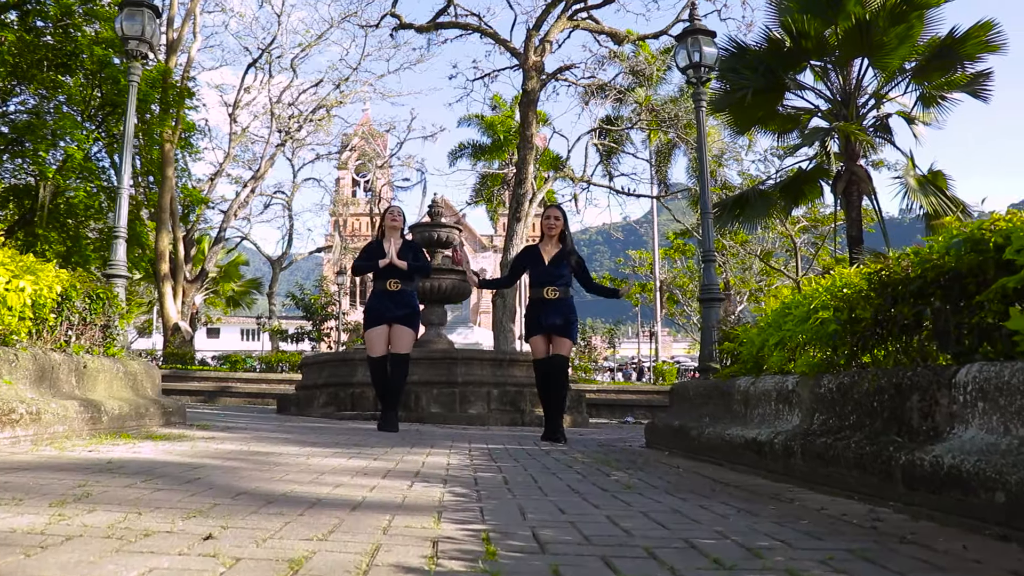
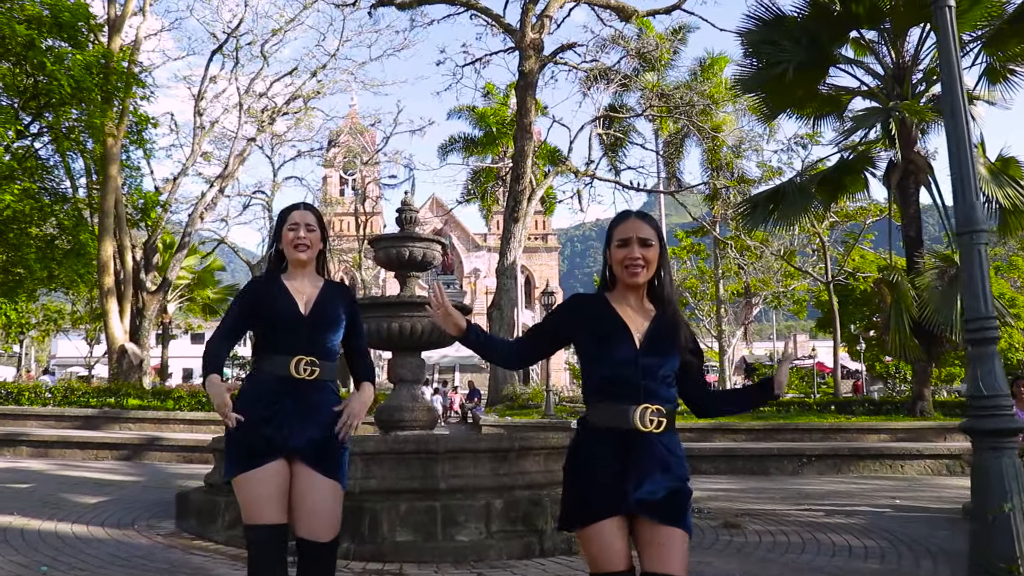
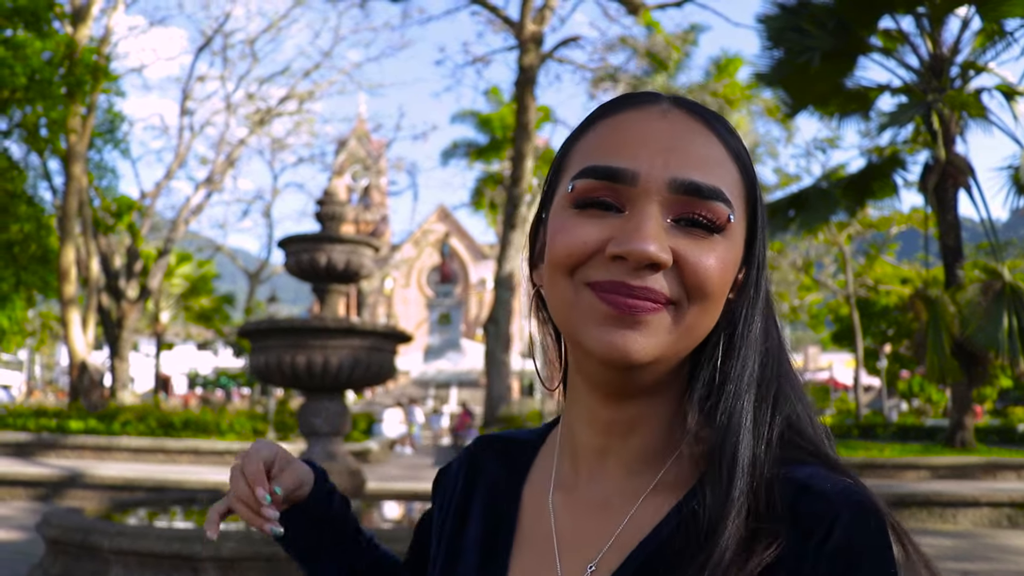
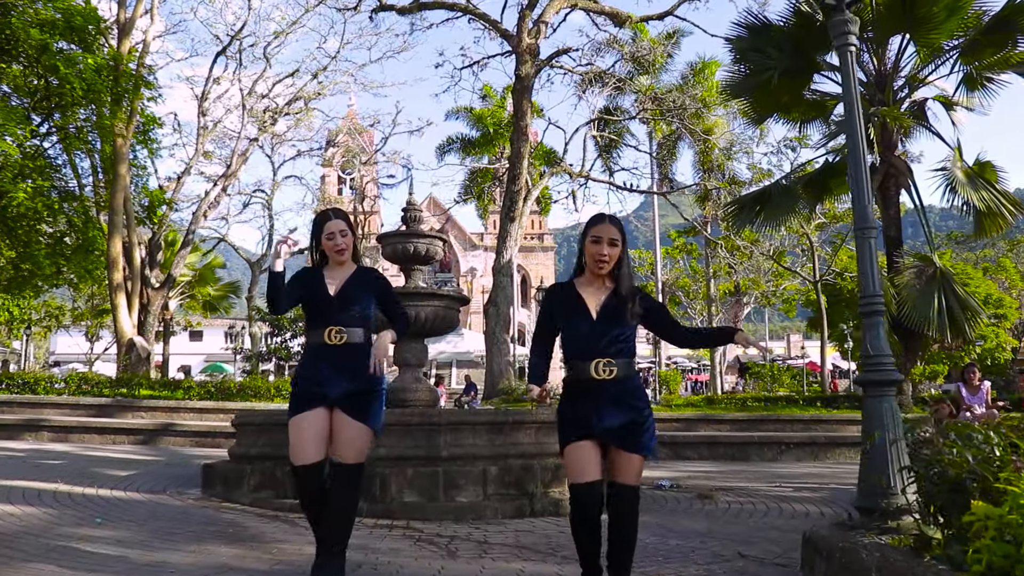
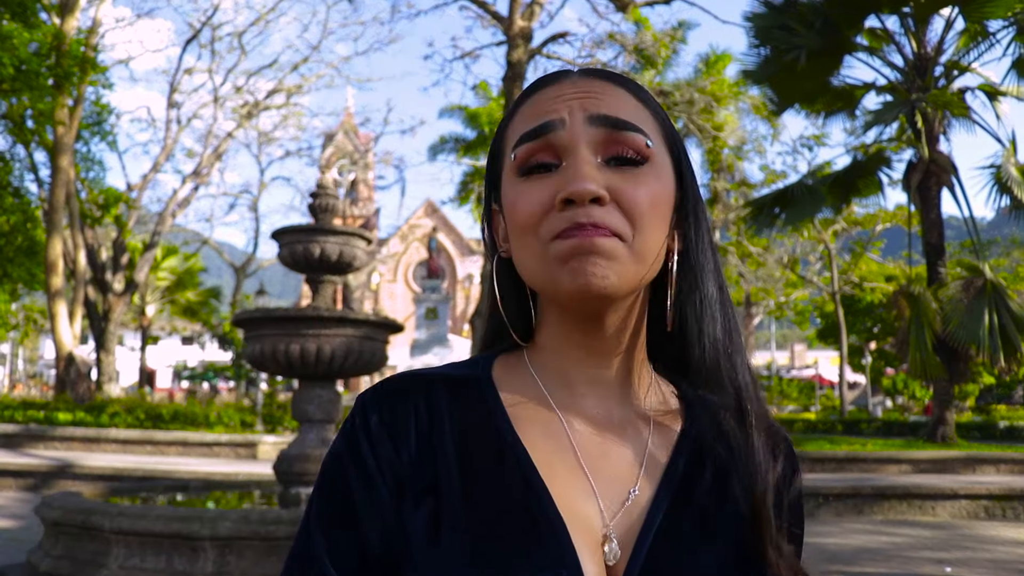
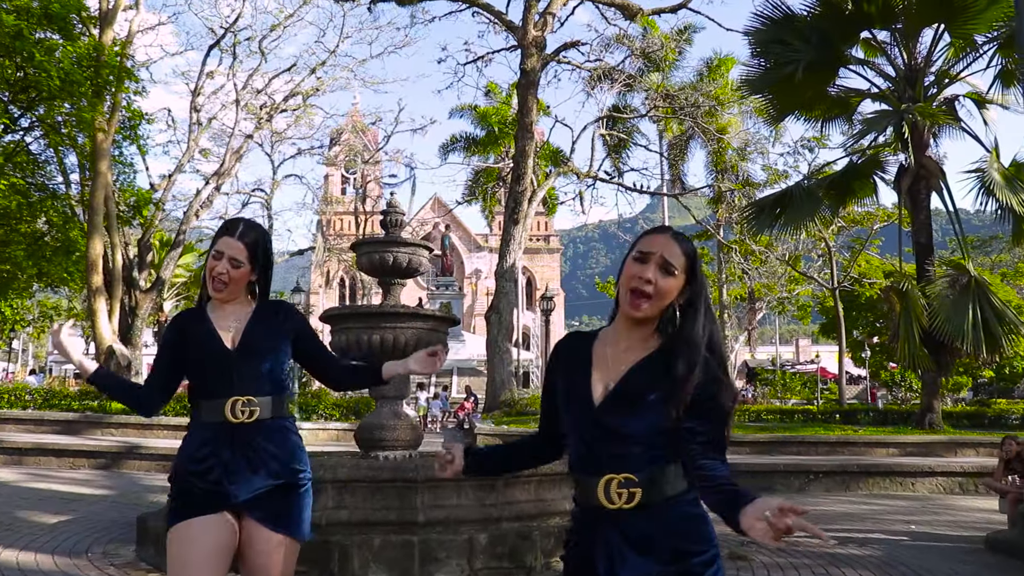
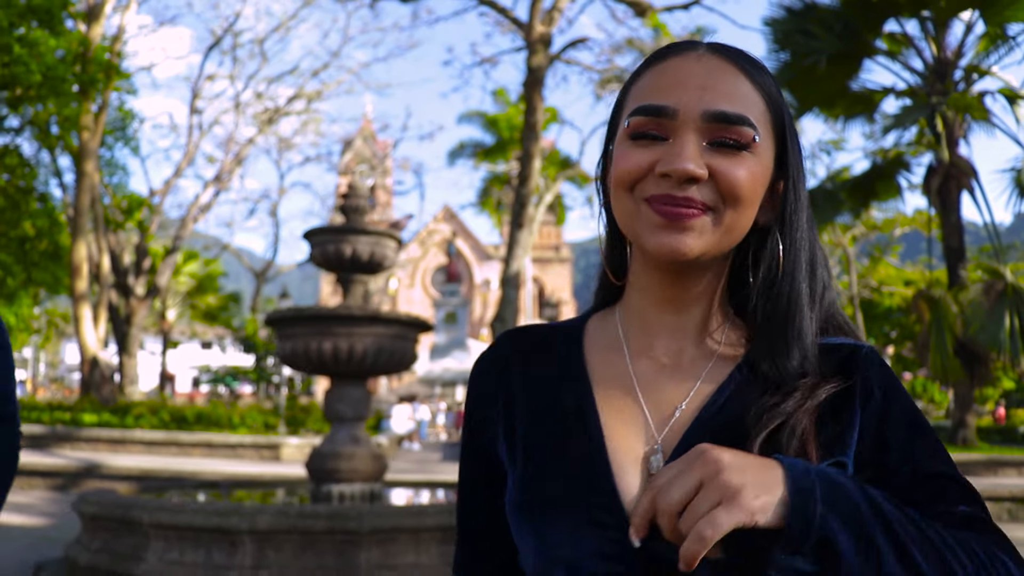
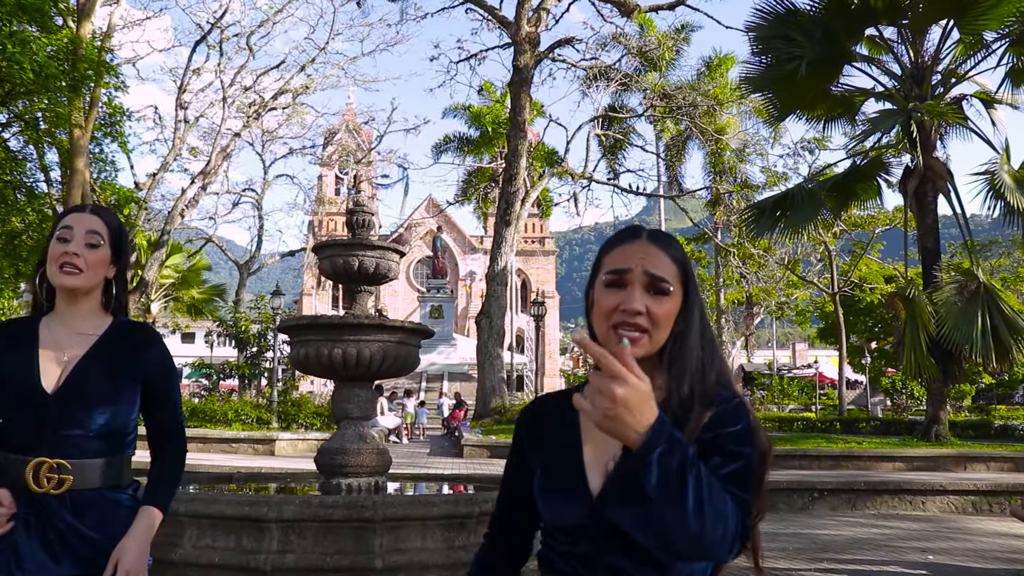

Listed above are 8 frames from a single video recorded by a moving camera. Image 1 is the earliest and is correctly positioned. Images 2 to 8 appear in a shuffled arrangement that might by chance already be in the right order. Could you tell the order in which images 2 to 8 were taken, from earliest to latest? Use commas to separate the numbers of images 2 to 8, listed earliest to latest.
4, 2, 6, 8, 5, 3, 7
